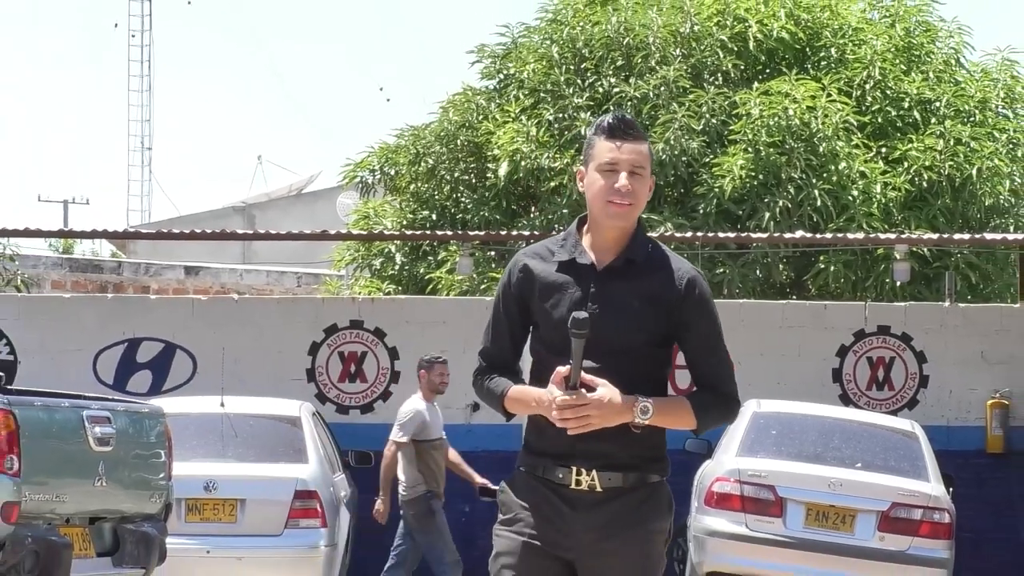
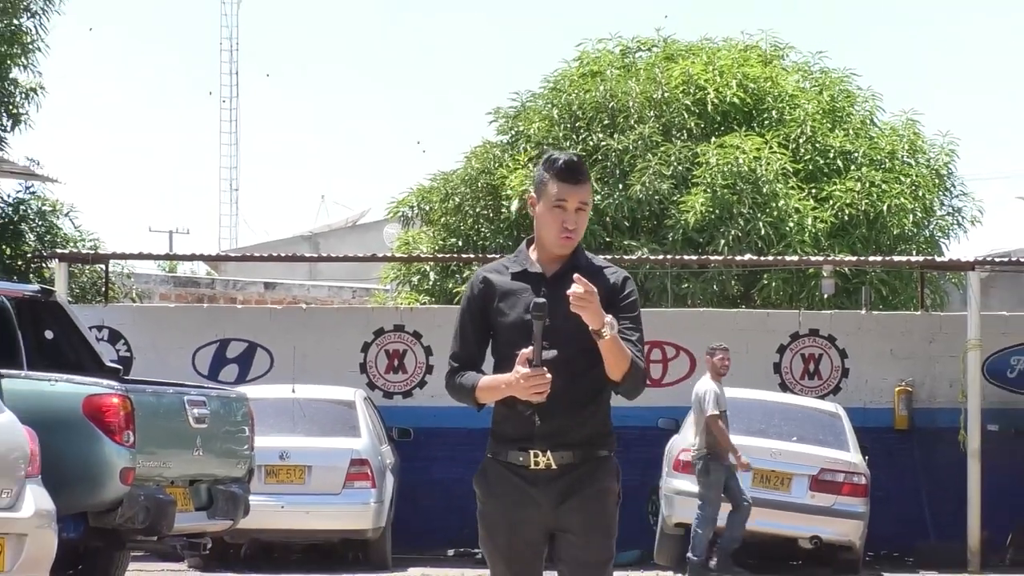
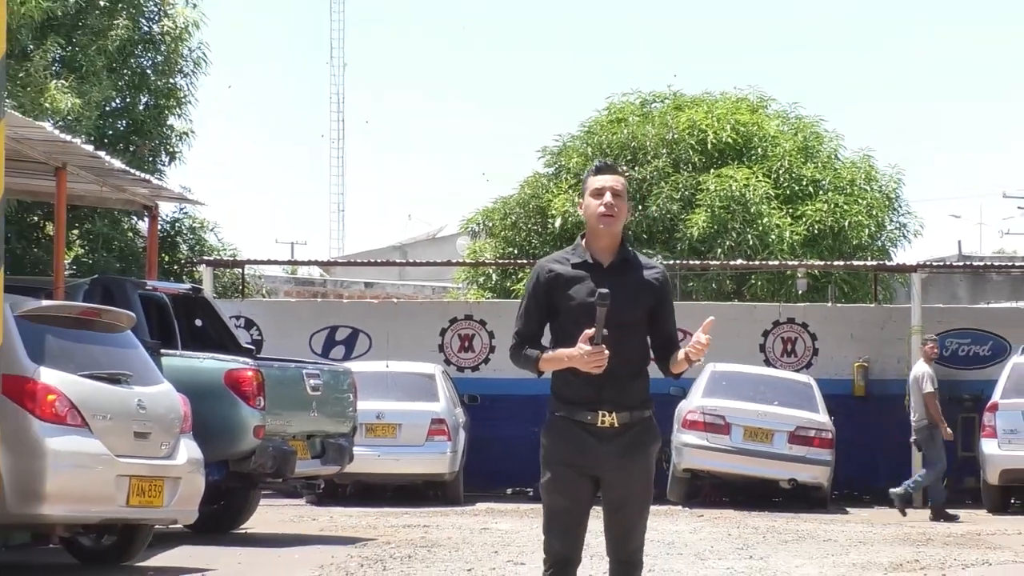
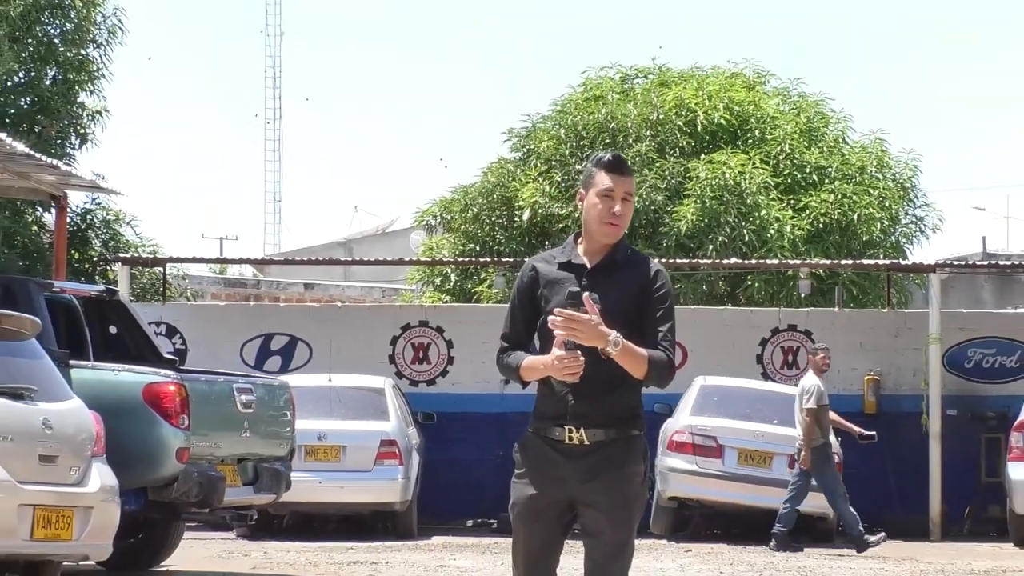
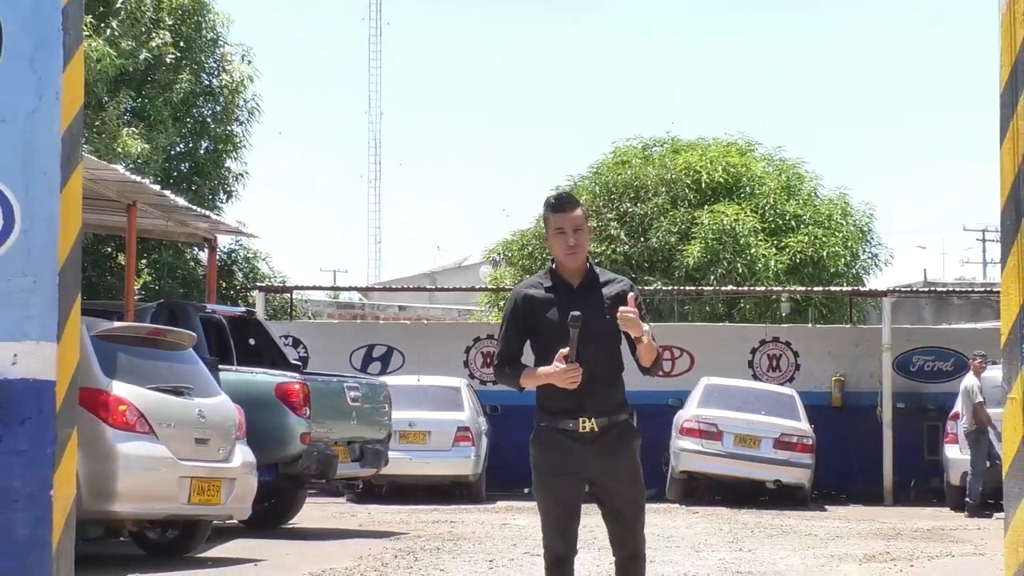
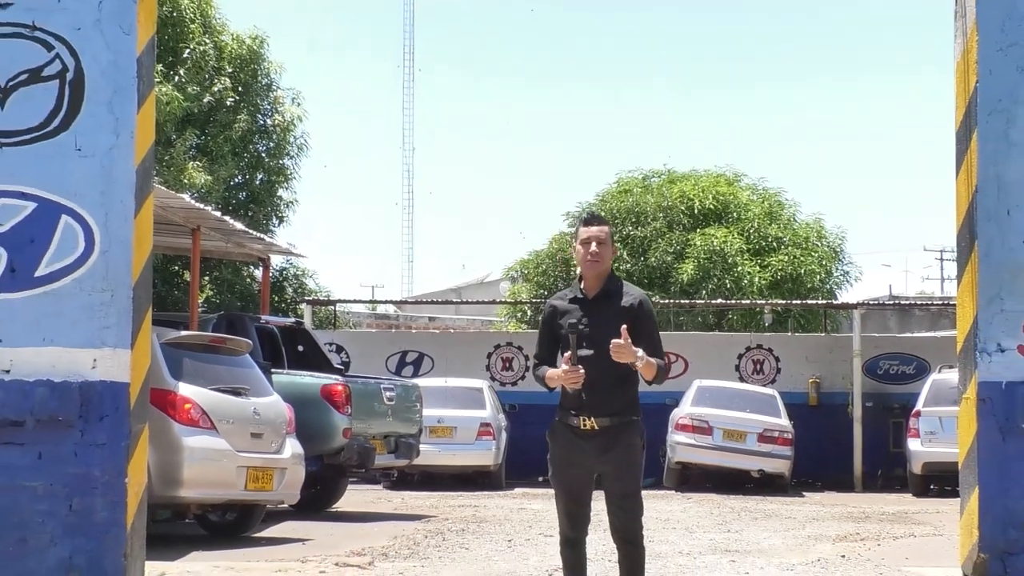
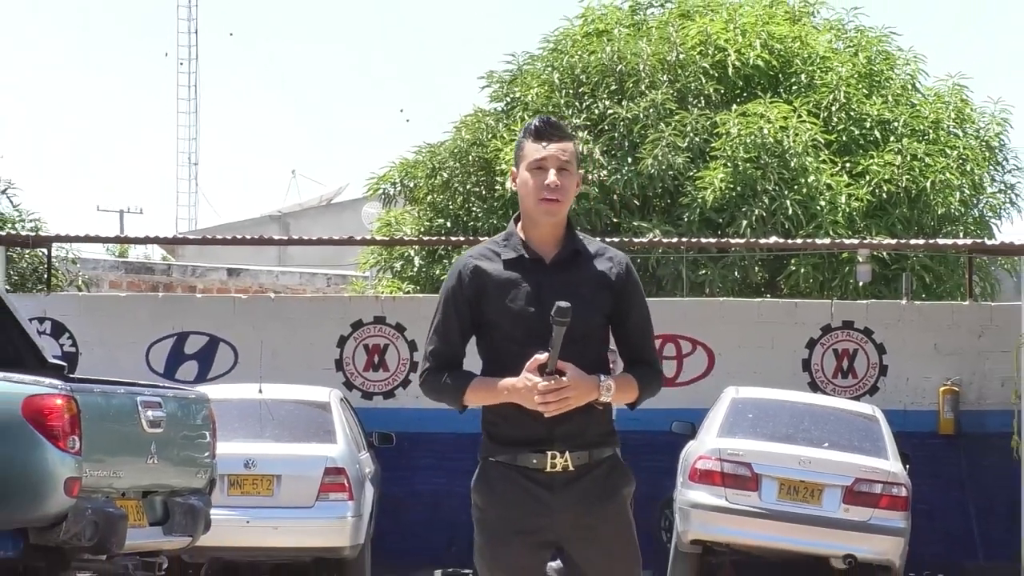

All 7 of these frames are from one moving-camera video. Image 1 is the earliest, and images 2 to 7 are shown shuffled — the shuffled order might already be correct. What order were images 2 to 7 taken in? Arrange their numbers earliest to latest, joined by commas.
7, 2, 4, 3, 5, 6
